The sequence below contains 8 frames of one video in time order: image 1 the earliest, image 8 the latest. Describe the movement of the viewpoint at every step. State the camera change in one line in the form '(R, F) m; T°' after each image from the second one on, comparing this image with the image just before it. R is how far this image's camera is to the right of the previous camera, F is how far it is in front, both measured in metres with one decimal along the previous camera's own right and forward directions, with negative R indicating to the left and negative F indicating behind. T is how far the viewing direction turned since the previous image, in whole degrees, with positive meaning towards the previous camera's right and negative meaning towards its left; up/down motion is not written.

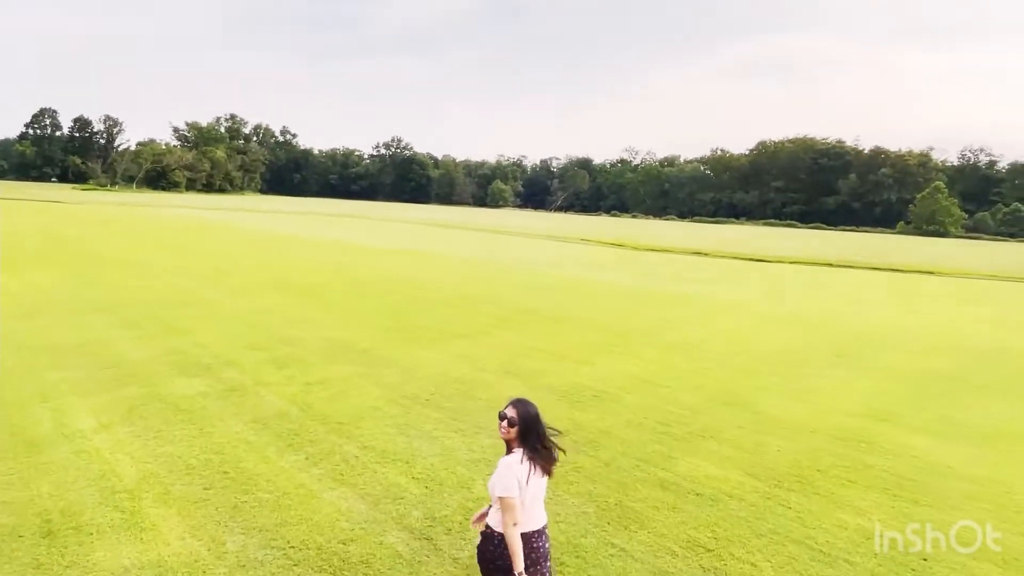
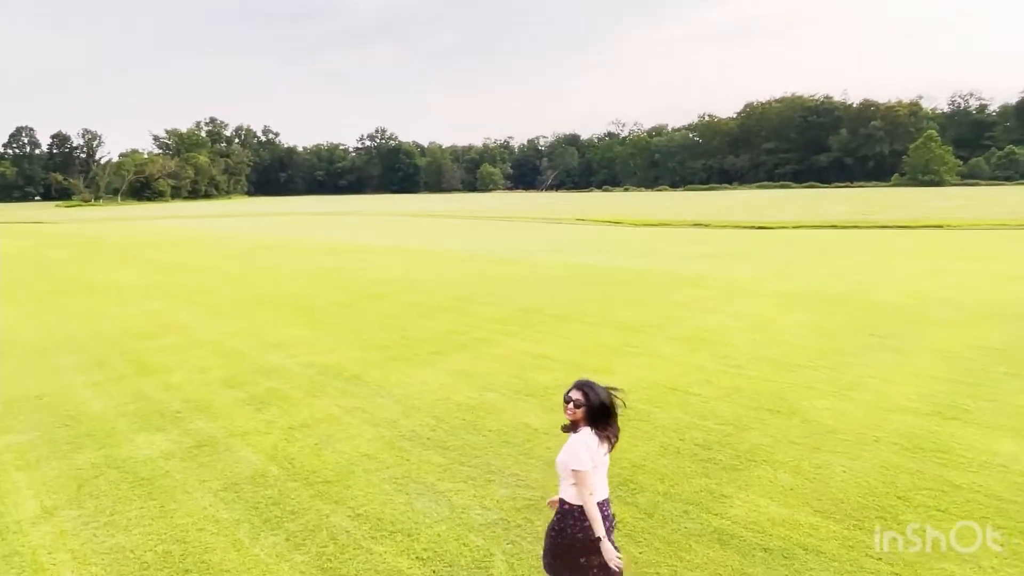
(0.0, +0.9) m; 0°
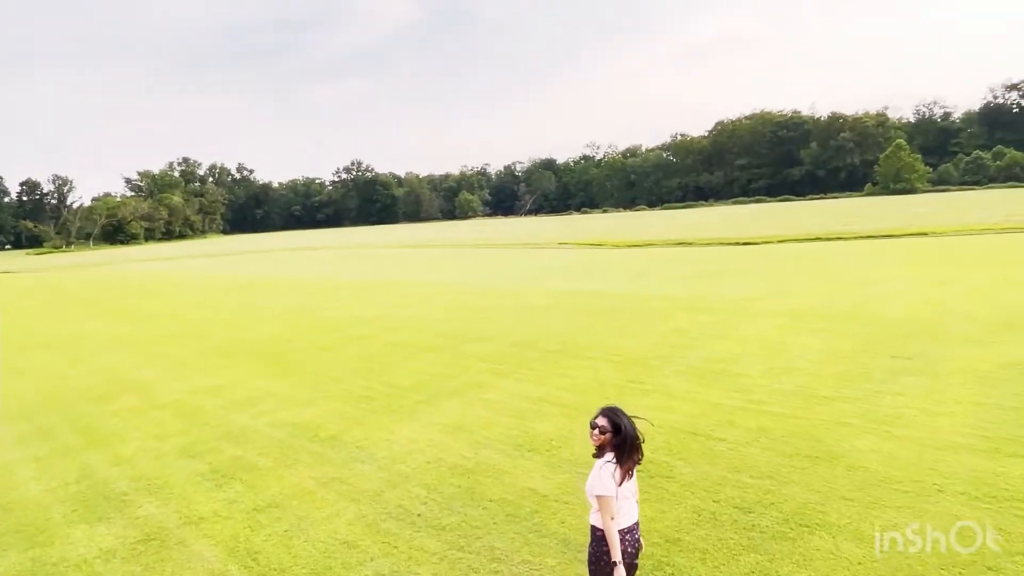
(-0.1, +0.7) m; +2°
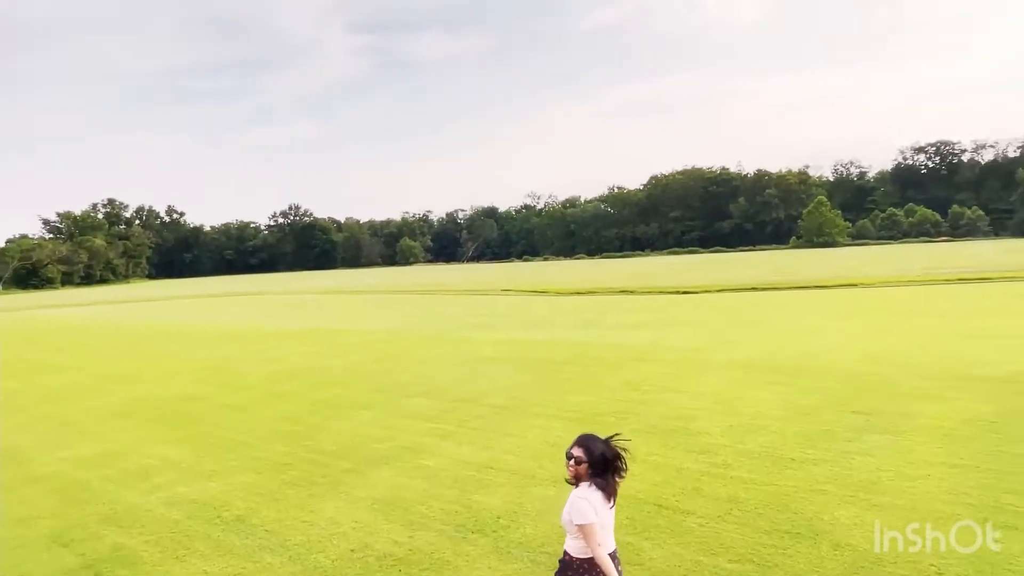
(0.0, +0.7) m; +5°
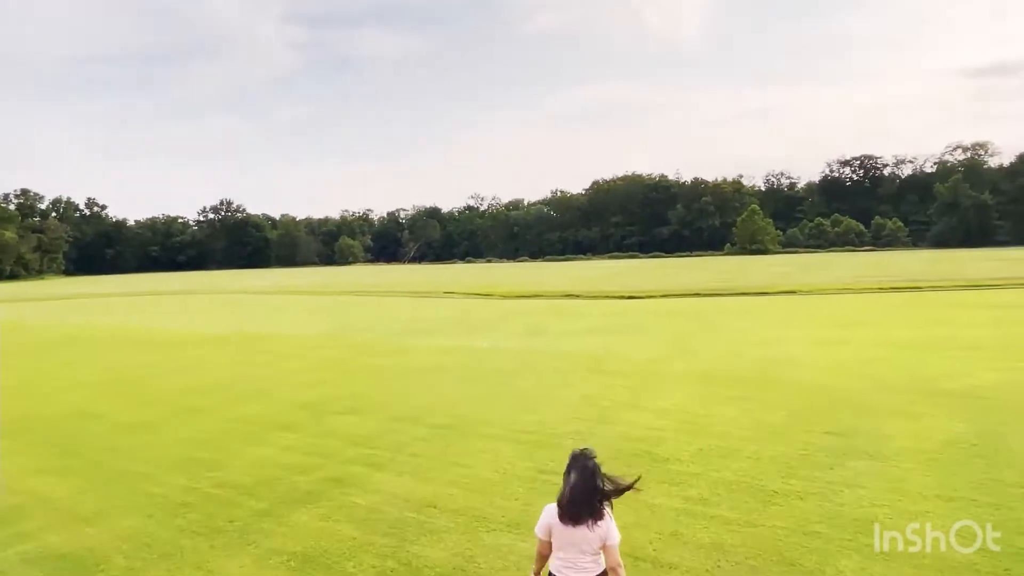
(-0.1, +0.9) m; +5°
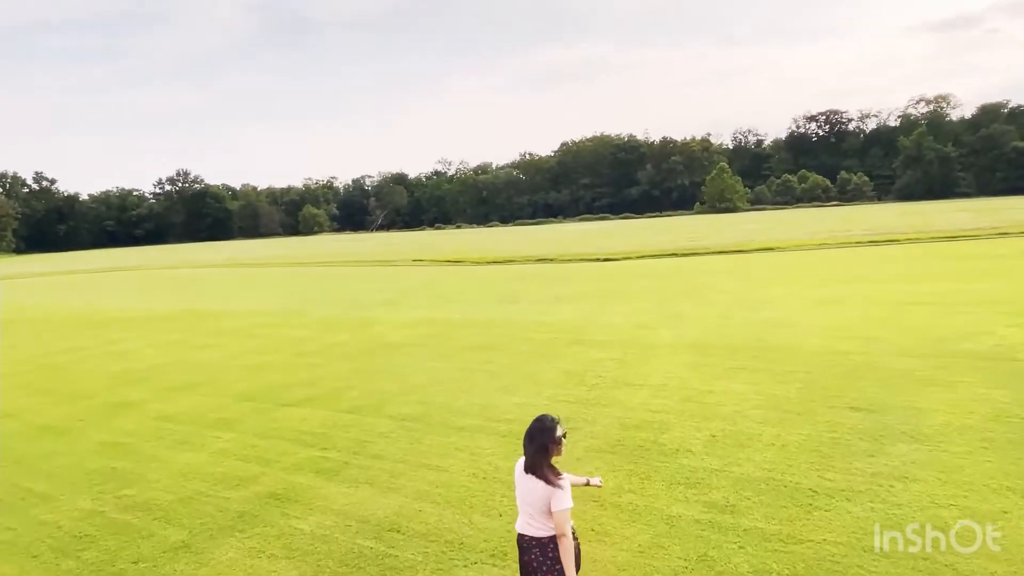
(0.0, +1.2) m; +3°
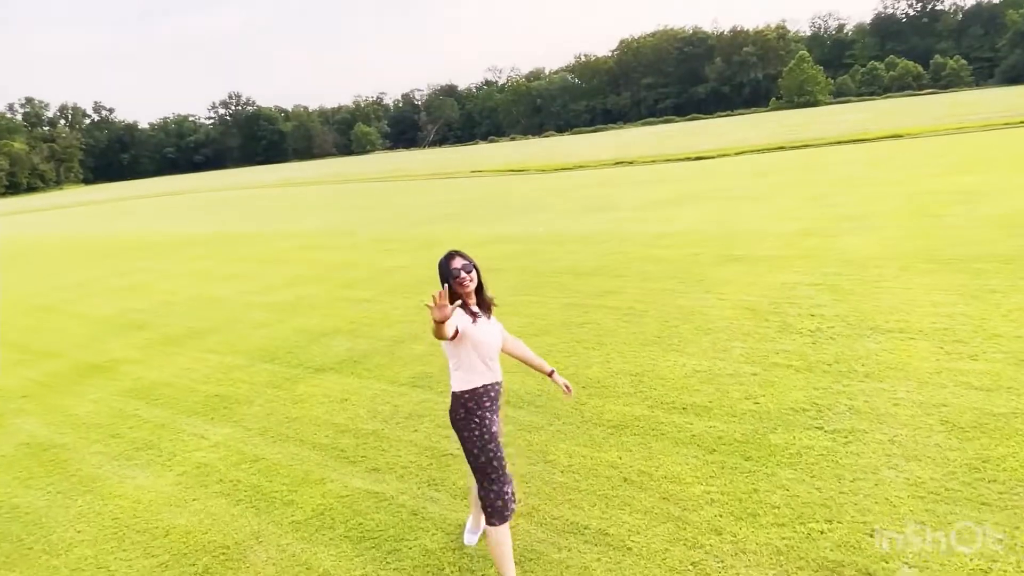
(-0.7, +2.9) m; -5°
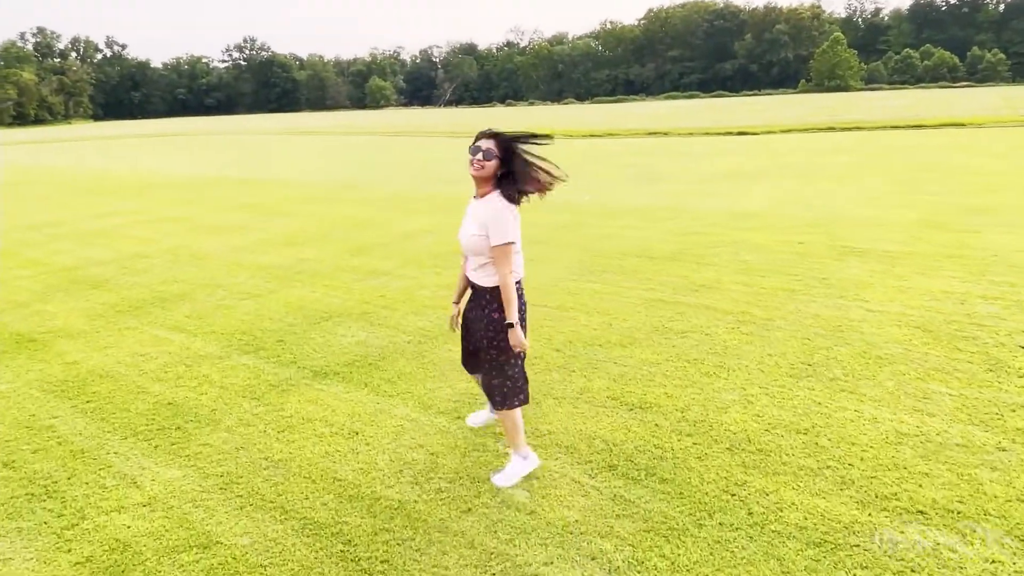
(-0.4, +1.4) m; 0°
